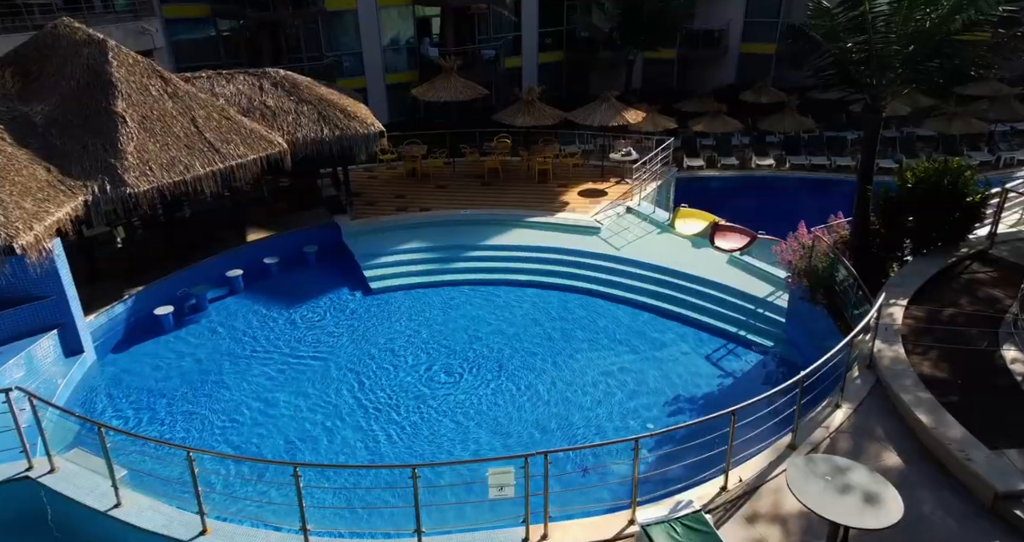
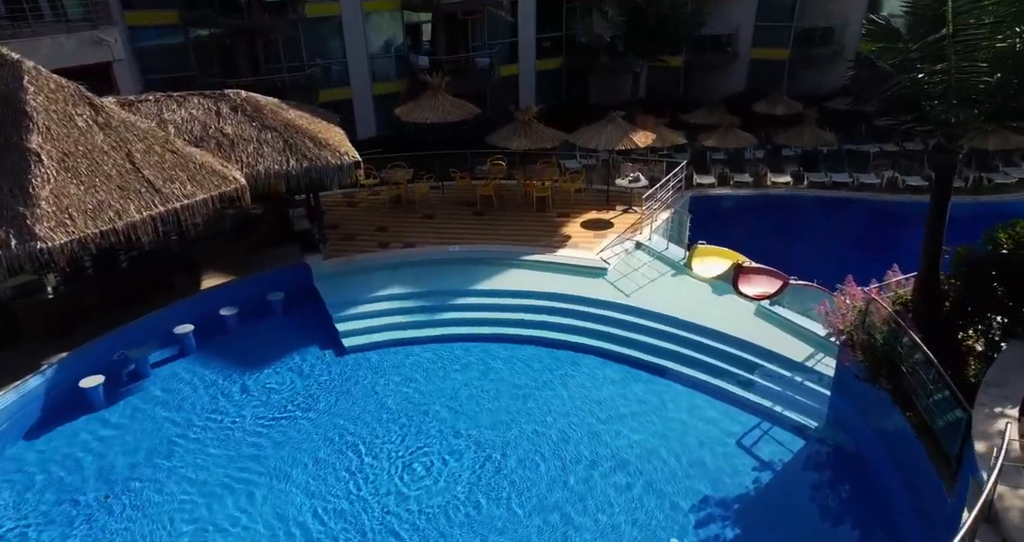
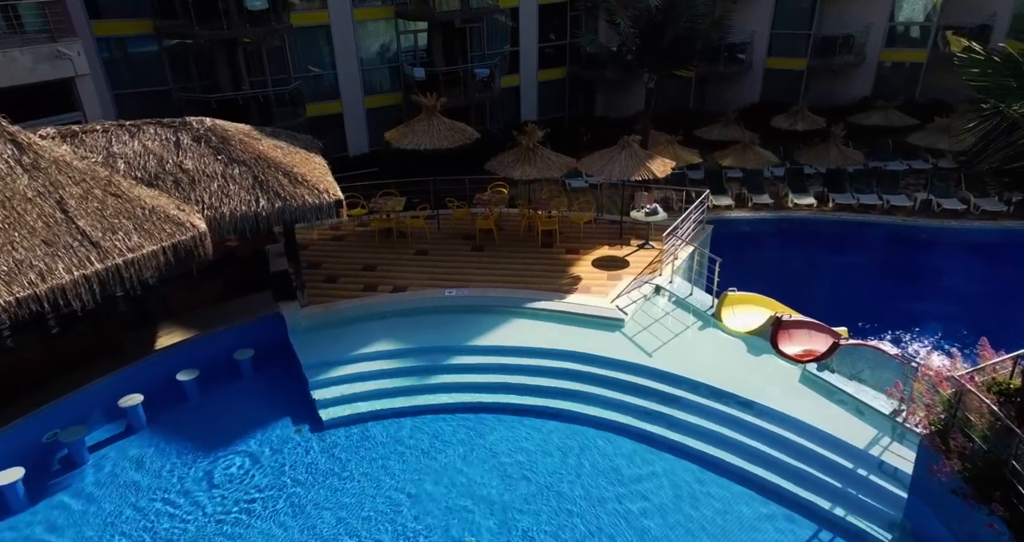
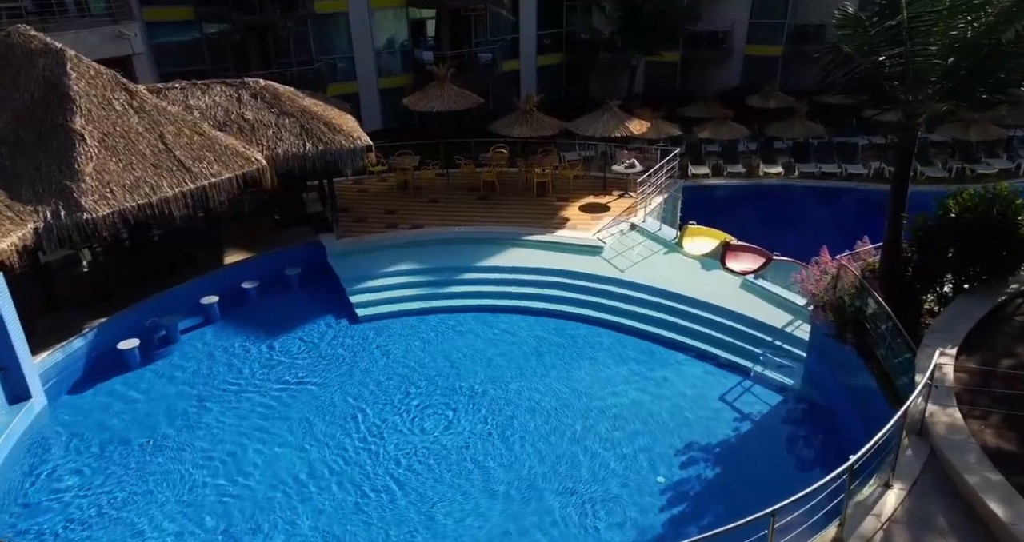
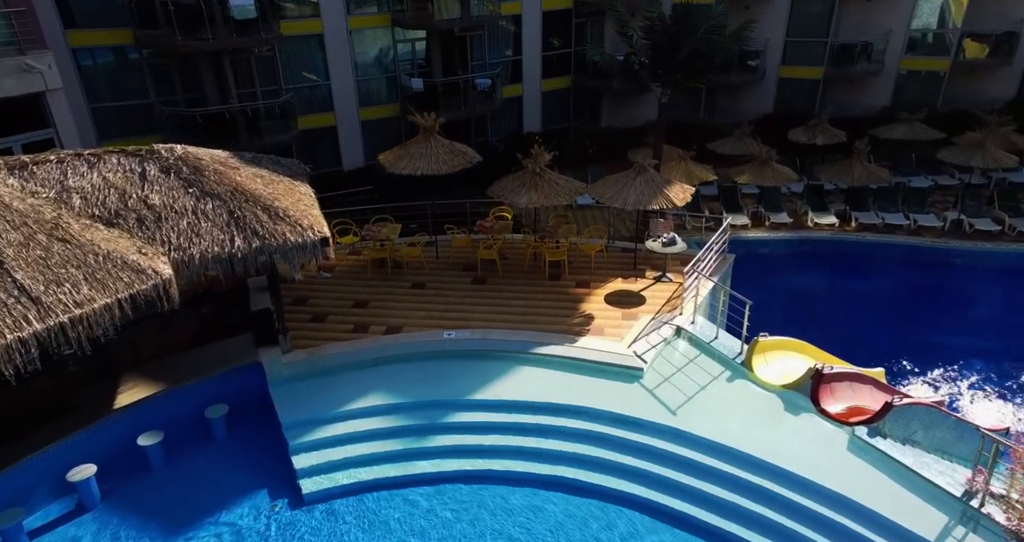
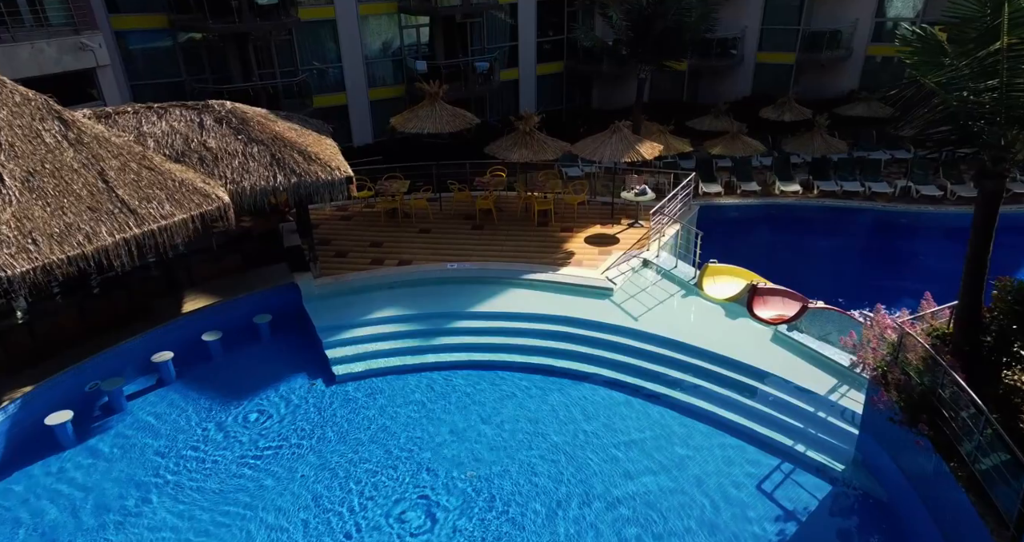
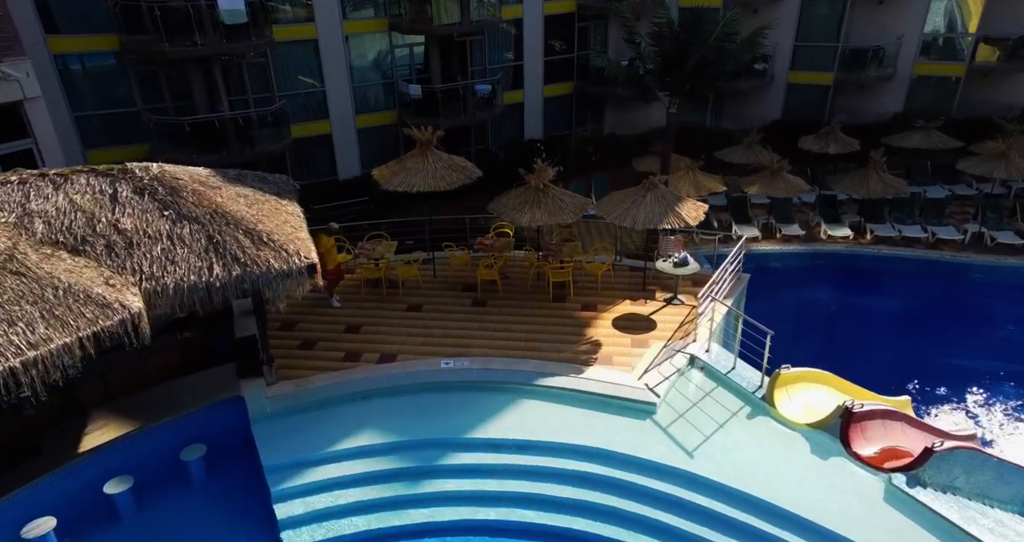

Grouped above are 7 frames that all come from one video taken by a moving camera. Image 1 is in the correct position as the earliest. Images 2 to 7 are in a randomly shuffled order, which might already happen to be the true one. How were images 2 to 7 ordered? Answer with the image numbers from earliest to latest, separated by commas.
4, 2, 6, 3, 5, 7
